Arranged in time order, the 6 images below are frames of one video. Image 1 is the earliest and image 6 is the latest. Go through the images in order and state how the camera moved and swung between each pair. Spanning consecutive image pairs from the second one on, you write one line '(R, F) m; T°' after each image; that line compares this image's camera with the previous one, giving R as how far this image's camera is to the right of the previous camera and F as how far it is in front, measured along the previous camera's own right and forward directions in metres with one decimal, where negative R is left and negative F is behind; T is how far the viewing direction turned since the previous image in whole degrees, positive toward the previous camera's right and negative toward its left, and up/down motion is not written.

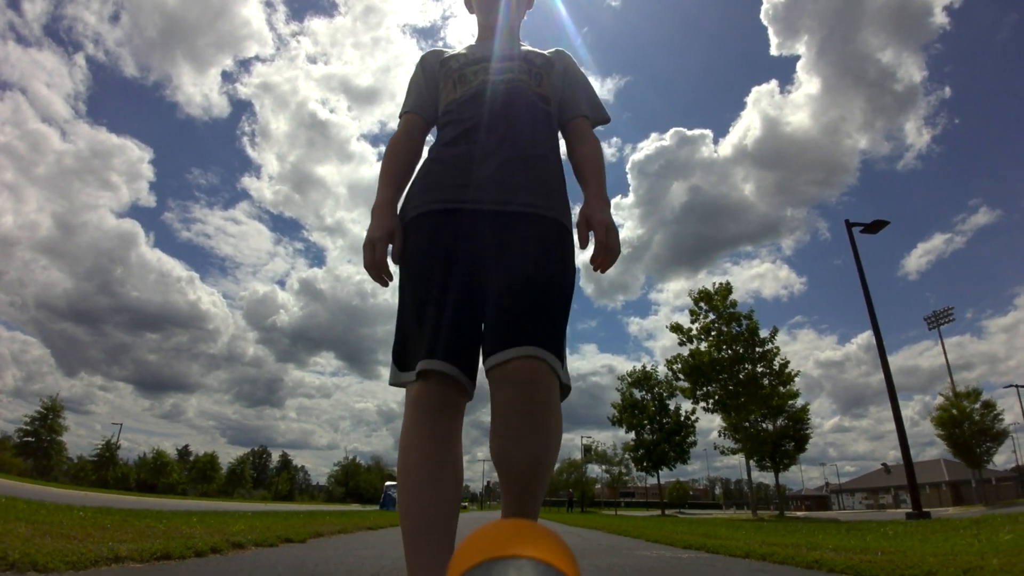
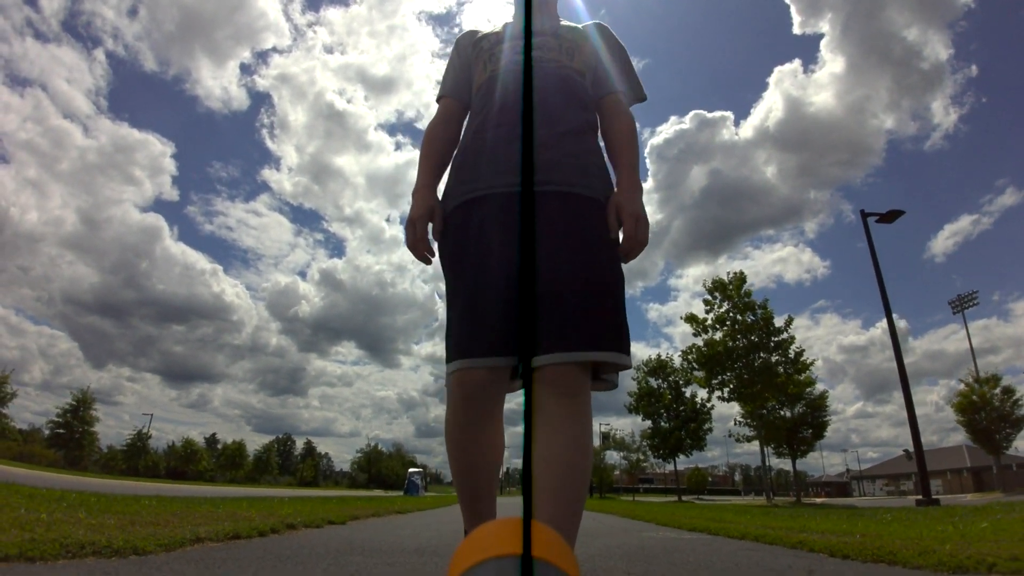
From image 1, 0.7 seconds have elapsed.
(+0.1, -0.5) m; -2°
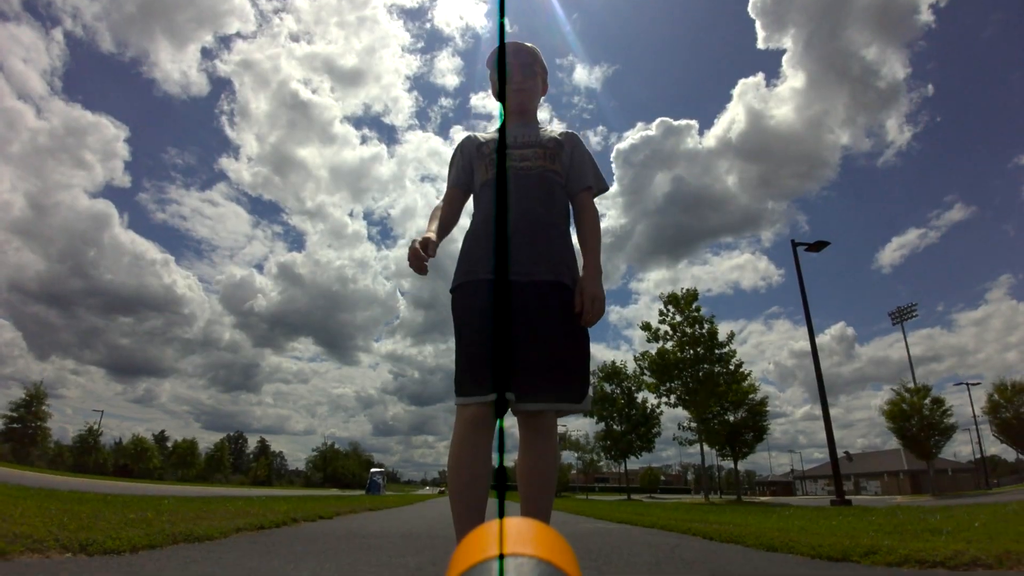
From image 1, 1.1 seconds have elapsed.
(-0.1, -1.3) m; +4°
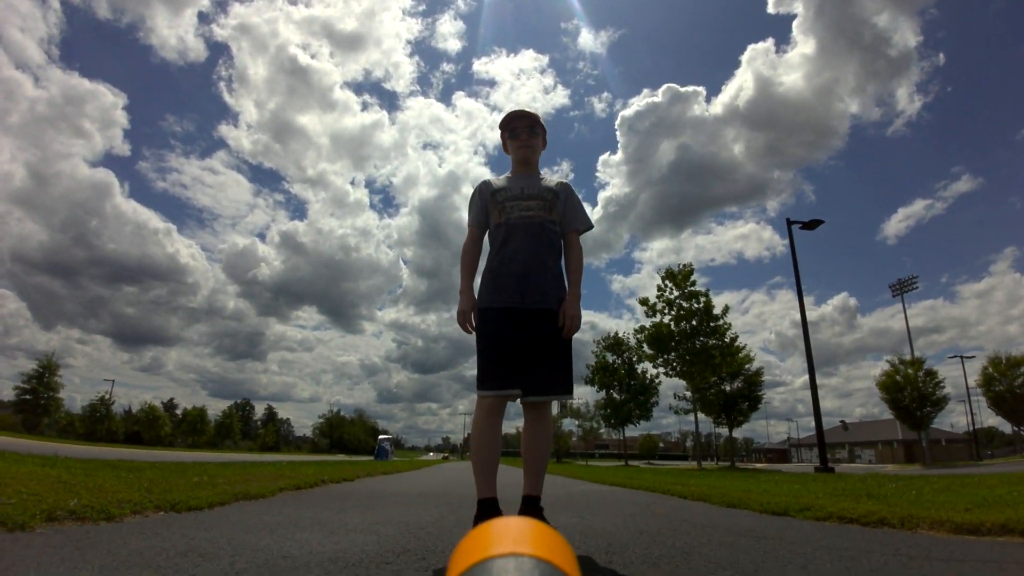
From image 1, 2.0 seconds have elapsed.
(0.0, -0.8) m; 0°
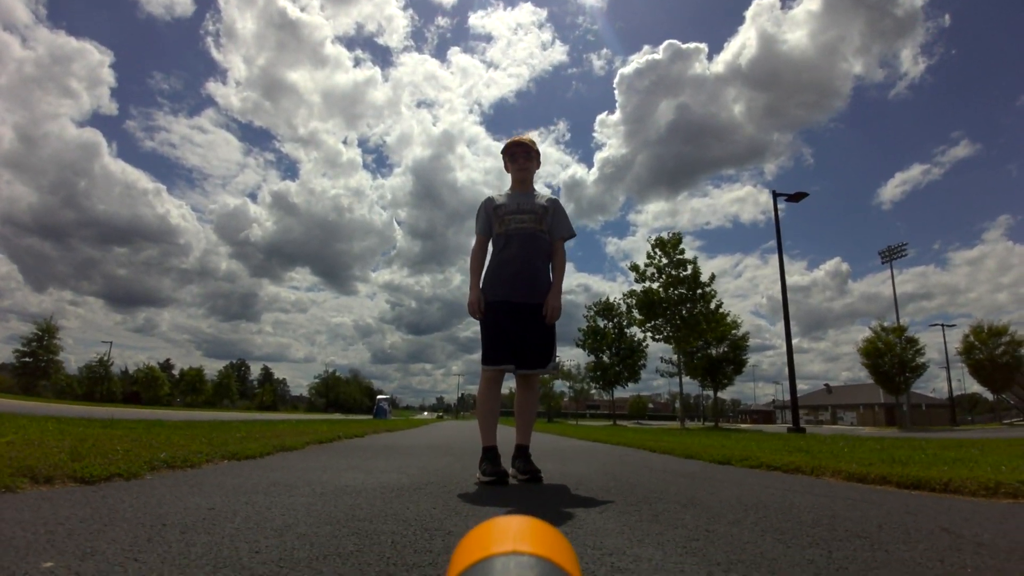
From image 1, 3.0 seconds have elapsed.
(0.0, -0.9) m; +1°
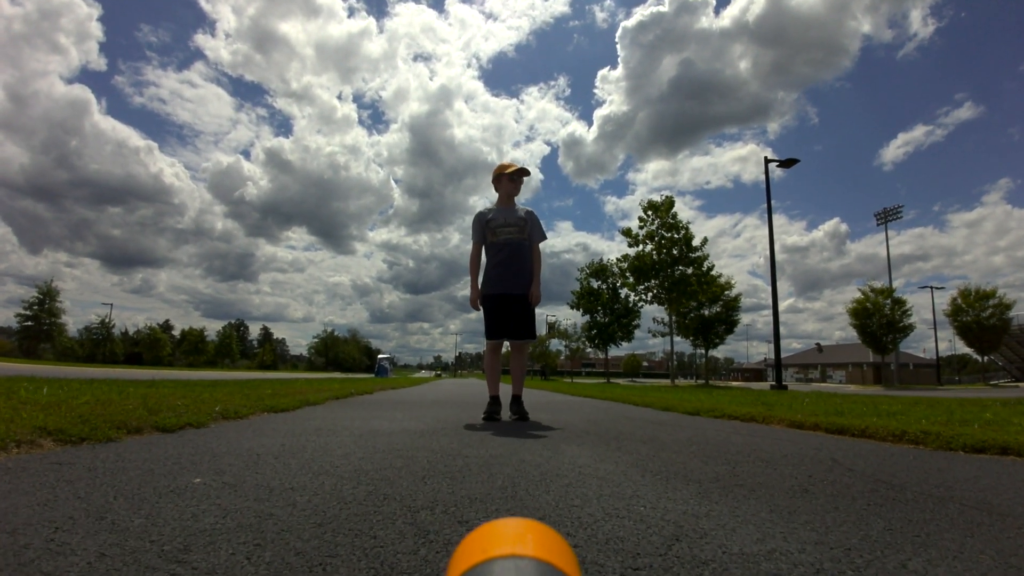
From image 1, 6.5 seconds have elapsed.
(0.0, -0.7) m; 0°
